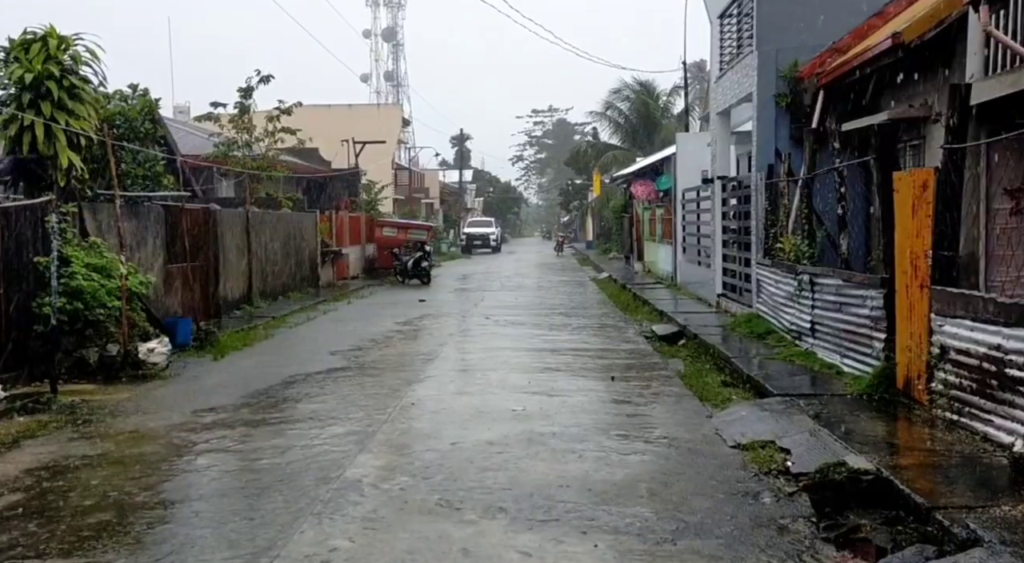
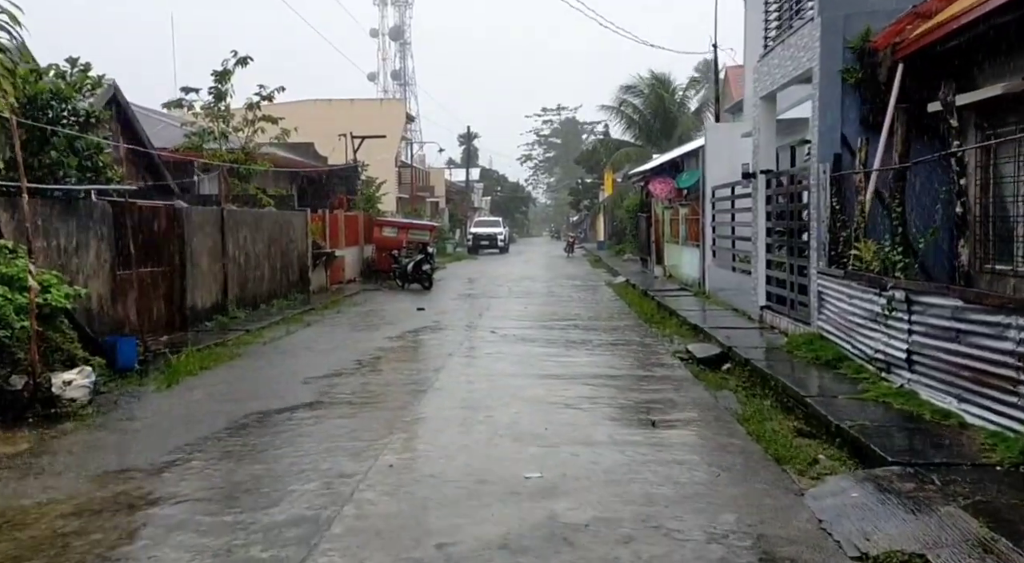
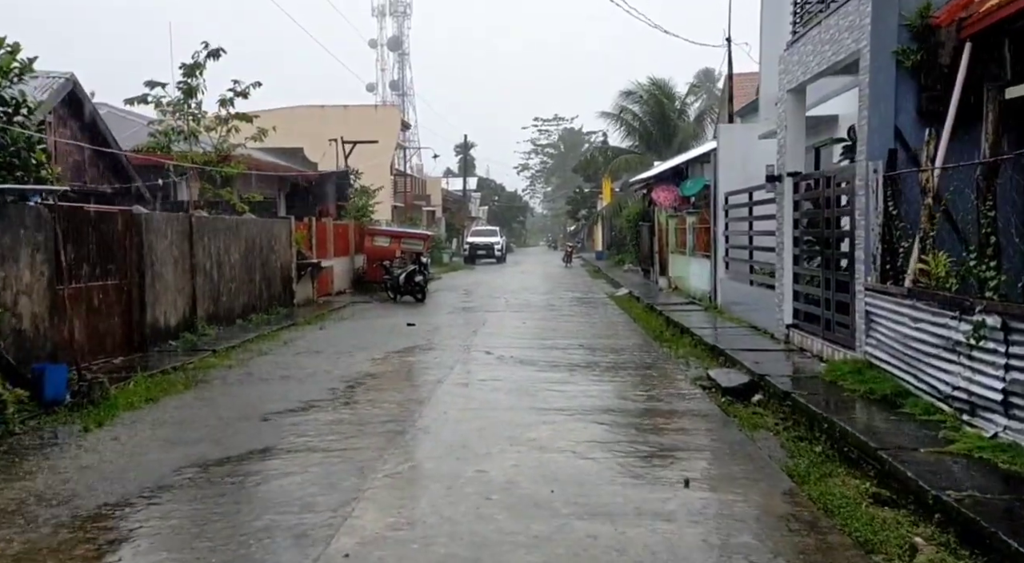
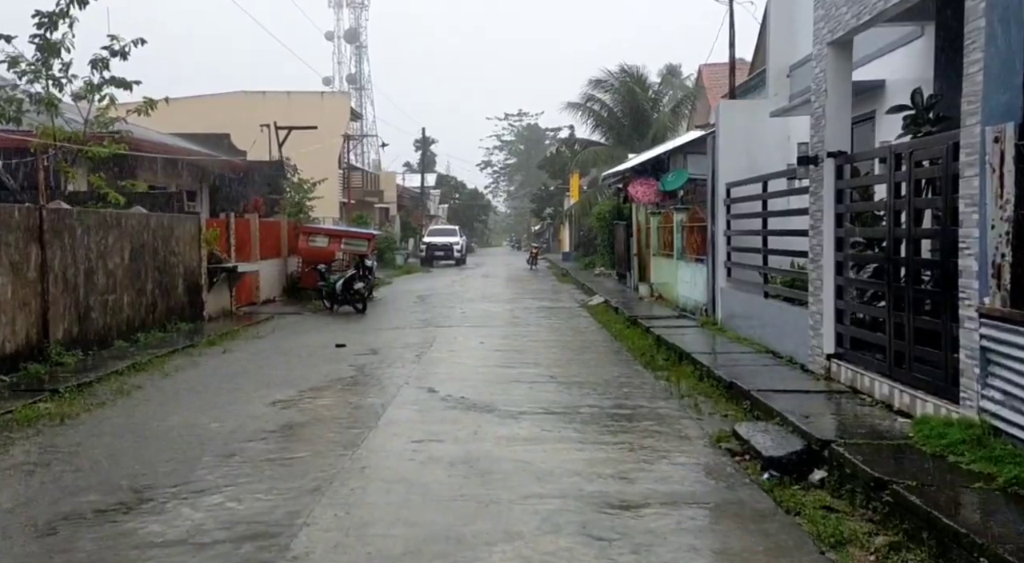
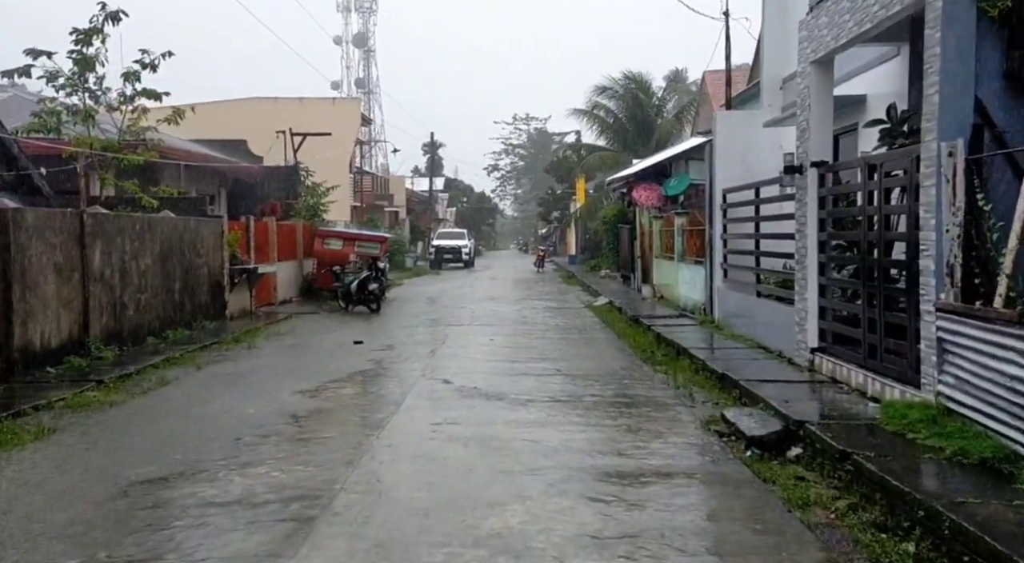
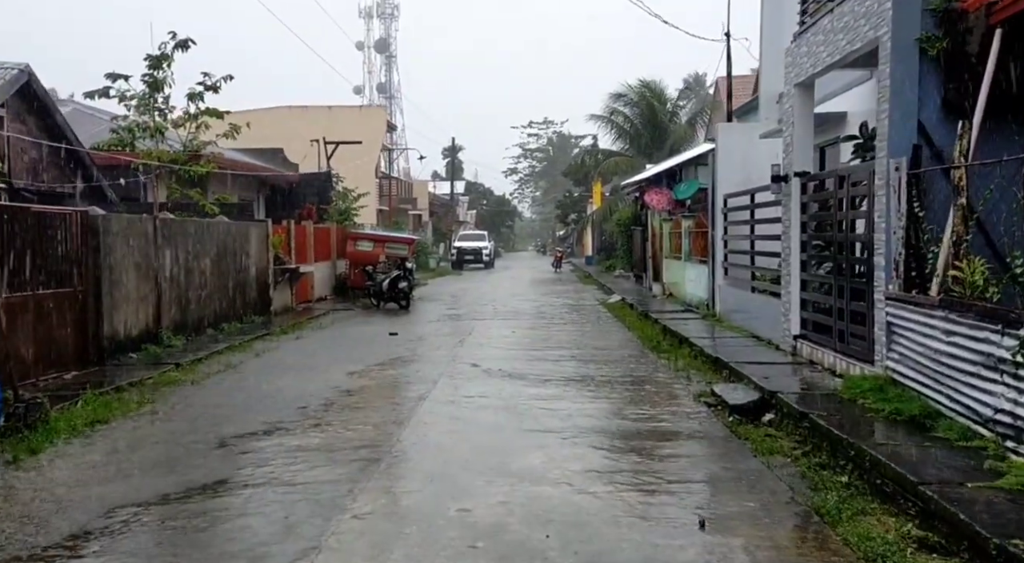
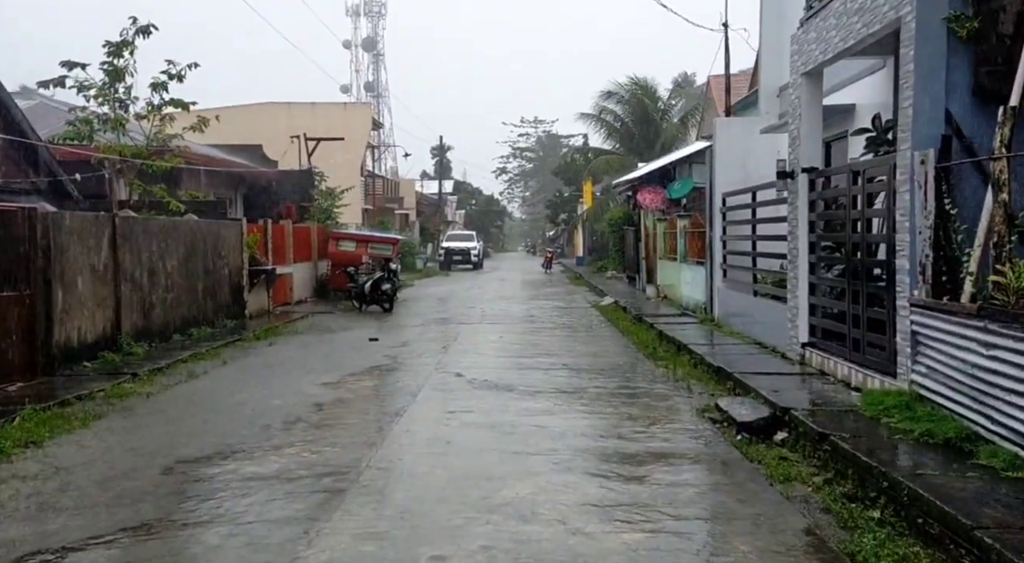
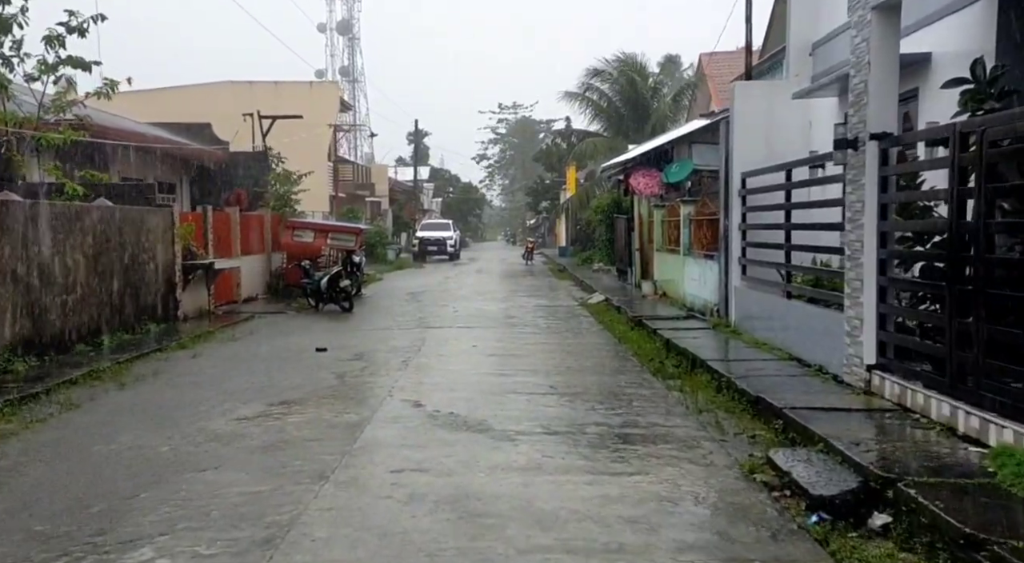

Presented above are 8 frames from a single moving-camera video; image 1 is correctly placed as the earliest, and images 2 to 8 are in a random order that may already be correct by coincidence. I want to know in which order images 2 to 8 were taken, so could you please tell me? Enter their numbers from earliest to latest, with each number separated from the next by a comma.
2, 3, 6, 7, 5, 4, 8
